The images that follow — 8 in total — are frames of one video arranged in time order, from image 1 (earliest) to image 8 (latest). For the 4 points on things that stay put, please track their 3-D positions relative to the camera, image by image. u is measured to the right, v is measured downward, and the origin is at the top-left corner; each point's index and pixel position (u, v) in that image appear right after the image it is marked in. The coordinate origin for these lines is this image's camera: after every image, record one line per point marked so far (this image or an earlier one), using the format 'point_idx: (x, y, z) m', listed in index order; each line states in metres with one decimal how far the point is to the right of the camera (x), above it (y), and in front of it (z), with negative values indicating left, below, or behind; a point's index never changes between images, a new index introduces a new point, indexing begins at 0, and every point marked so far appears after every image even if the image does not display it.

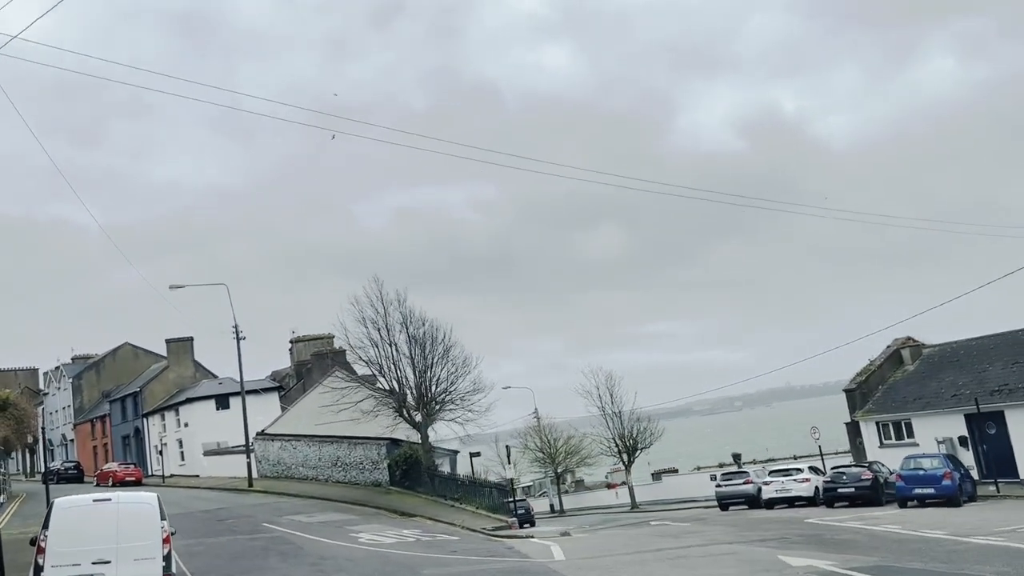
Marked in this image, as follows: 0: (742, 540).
0: (+5.2, -5.7, +20.0) m
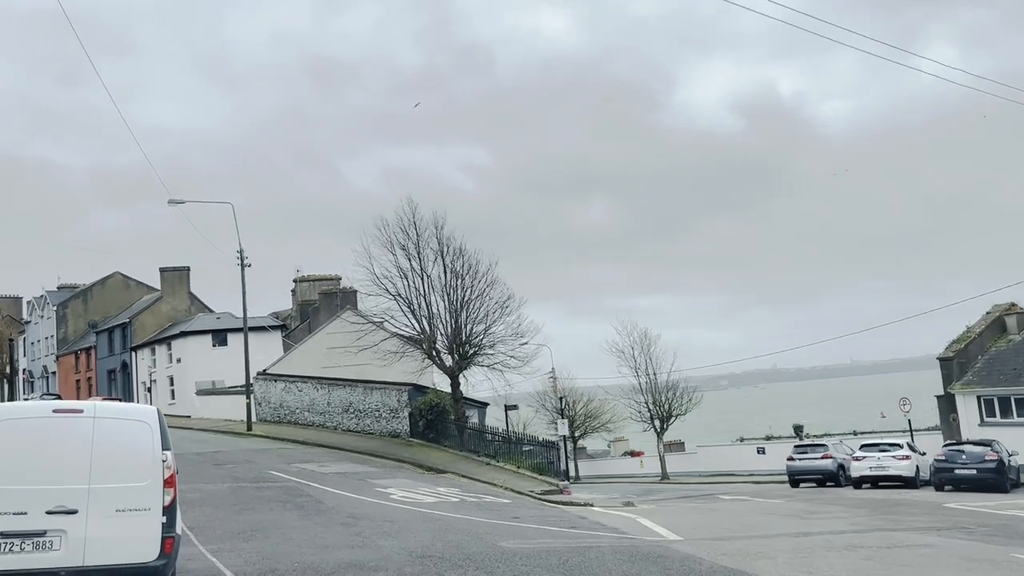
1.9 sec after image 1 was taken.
0: (+6.9, -4.1, +15.5) m
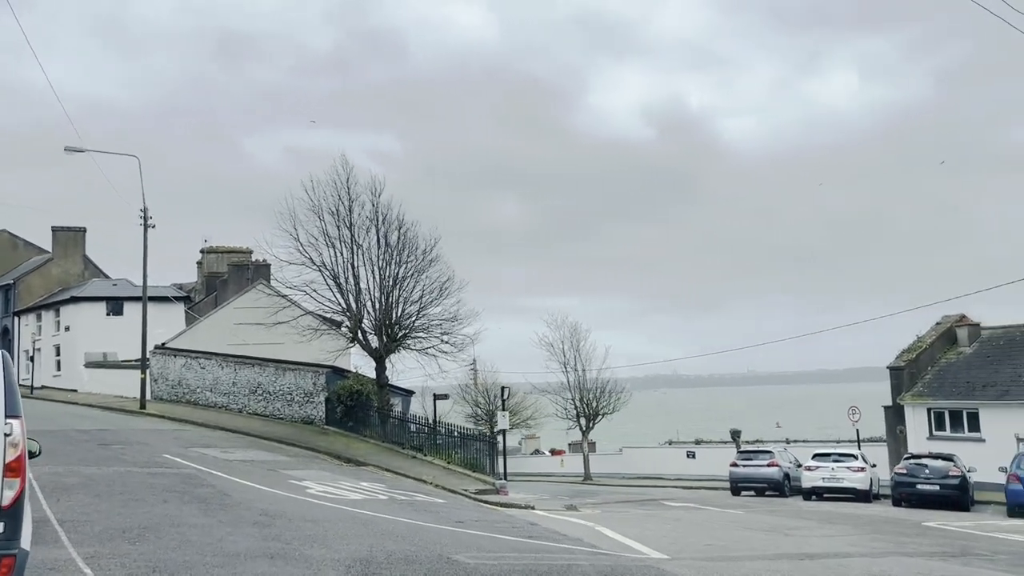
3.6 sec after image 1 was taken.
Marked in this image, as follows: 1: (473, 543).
0: (+6.1, -4.0, +13.6) m
1: (-0.6, -3.6, +12.6) m
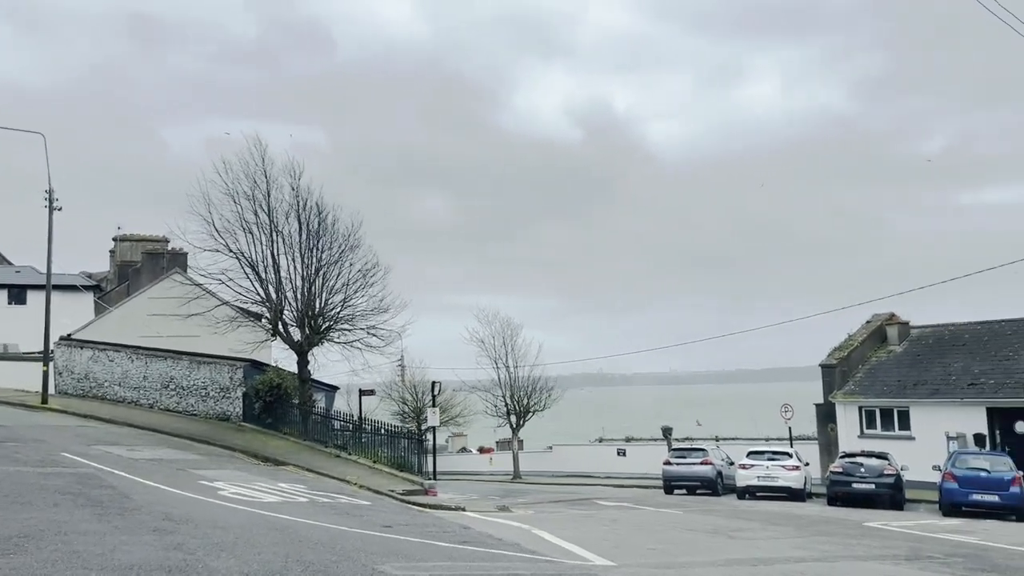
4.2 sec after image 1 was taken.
0: (+5.1, -3.9, +13.0) m
1: (-1.4, -3.4, +11.5) m
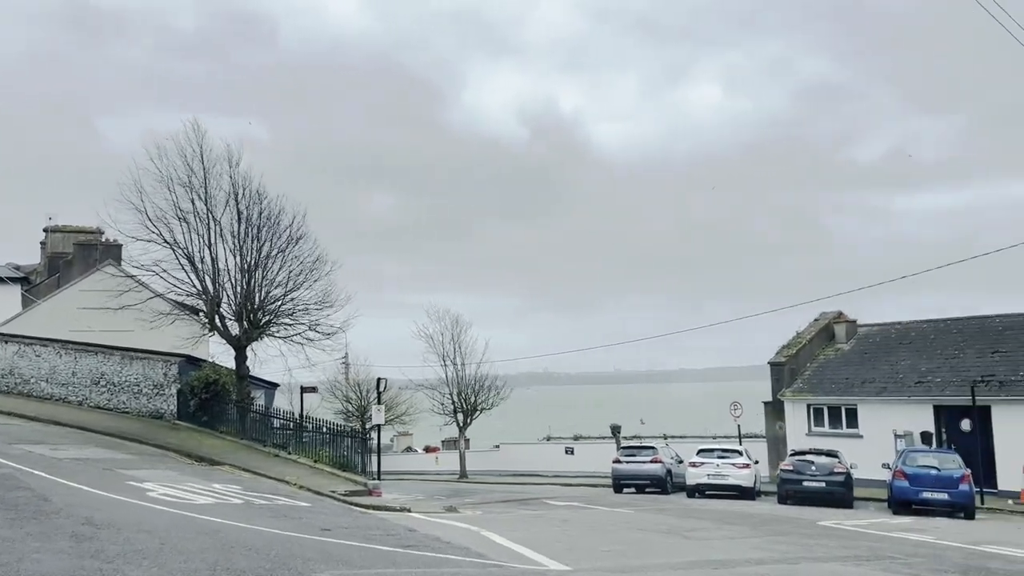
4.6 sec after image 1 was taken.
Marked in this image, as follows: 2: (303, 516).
0: (+4.4, -3.7, +12.6) m
1: (-2.1, -3.2, +10.7) m
2: (-3.6, -3.9, +15.2) m
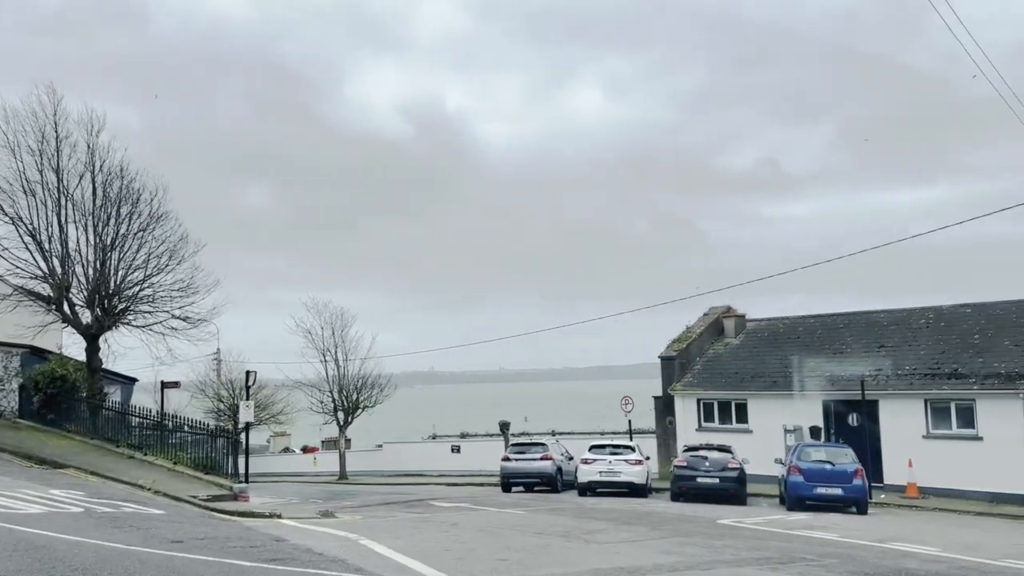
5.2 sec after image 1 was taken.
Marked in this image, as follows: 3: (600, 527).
0: (+2.9, -3.5, +11.7) m
1: (-3.3, -2.9, +9.0) m
2: (-5.4, -3.5, +13.2) m
3: (+1.5, -4.0, +14.9) m
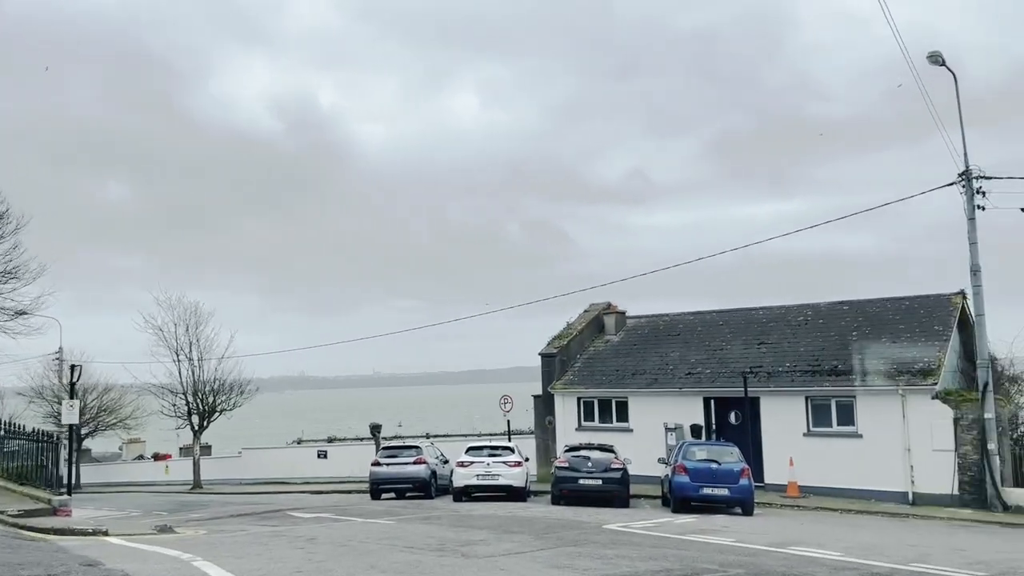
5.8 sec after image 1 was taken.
0: (+1.3, -3.2, +10.4) m
1: (-4.4, -2.6, +6.8) m
2: (-7.0, -3.2, +10.7) m
3: (-0.5, -3.8, +13.4) m
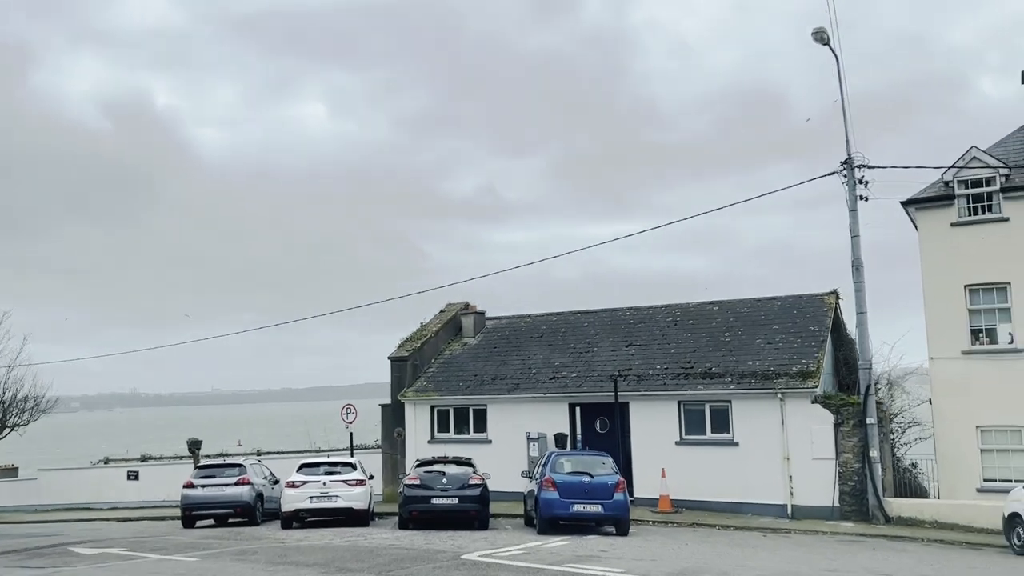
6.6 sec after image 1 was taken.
0: (-0.1, -2.9, +7.7) m
1: (-5.2, -2.0, +3.3) m
2: (-8.4, -2.7, +6.7) m
3: (-2.5, -3.4, +10.4) m
